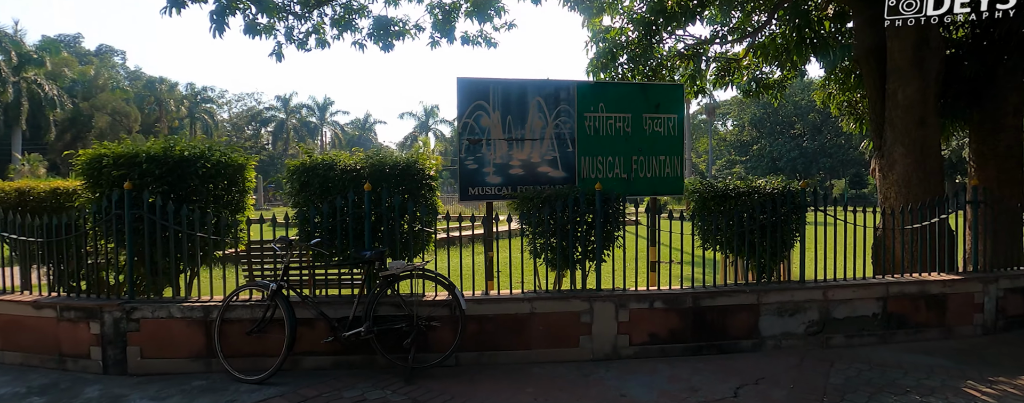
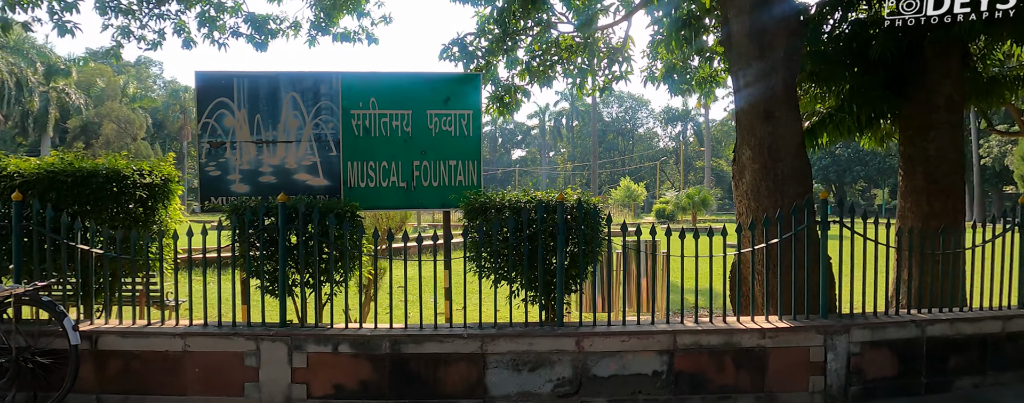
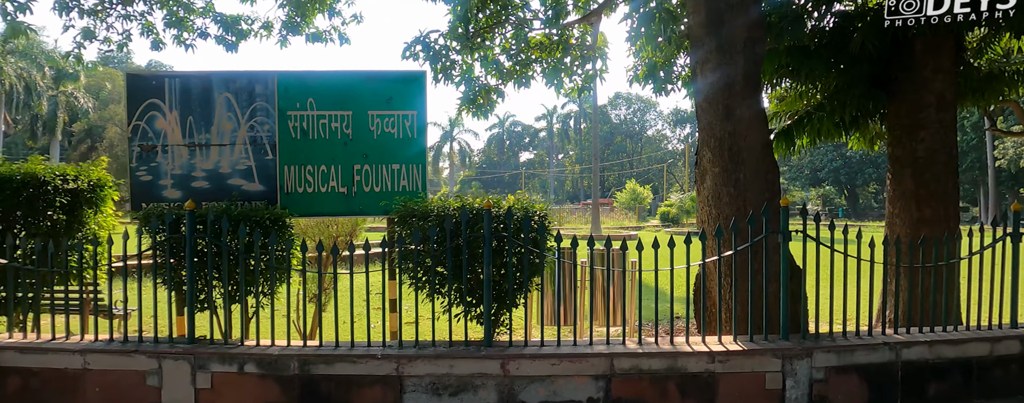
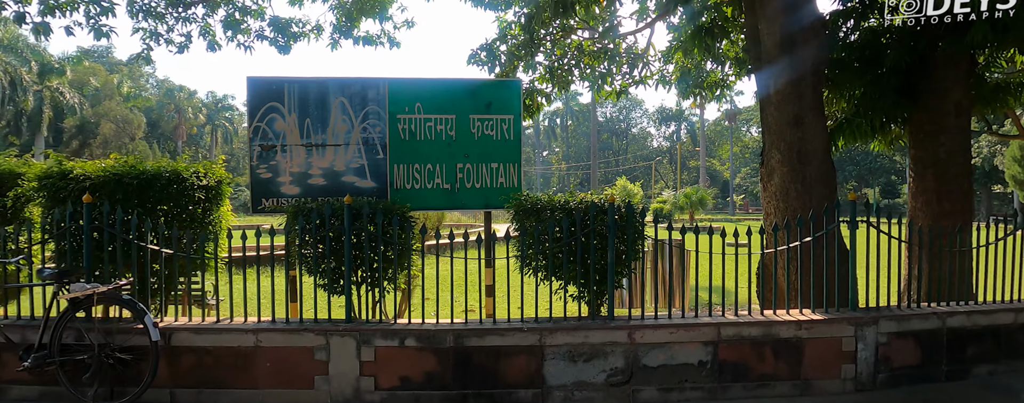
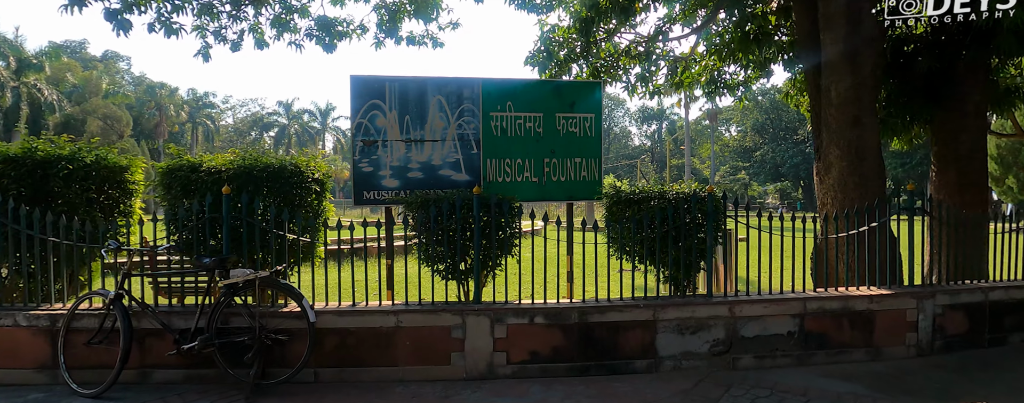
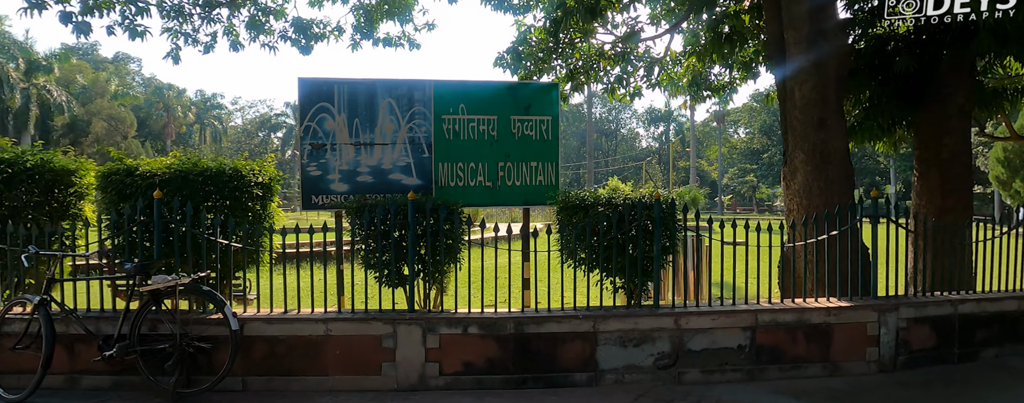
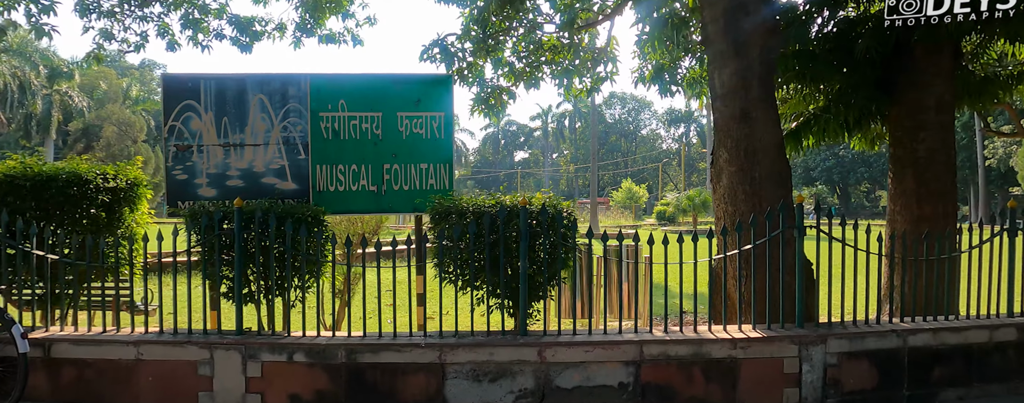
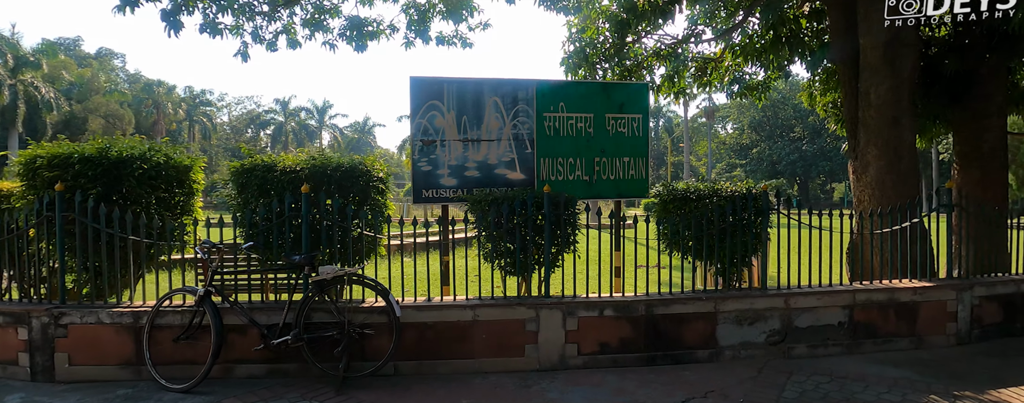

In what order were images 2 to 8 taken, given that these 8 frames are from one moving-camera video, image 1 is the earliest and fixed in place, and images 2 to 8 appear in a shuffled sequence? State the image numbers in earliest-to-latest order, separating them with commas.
8, 5, 6, 4, 2, 7, 3
